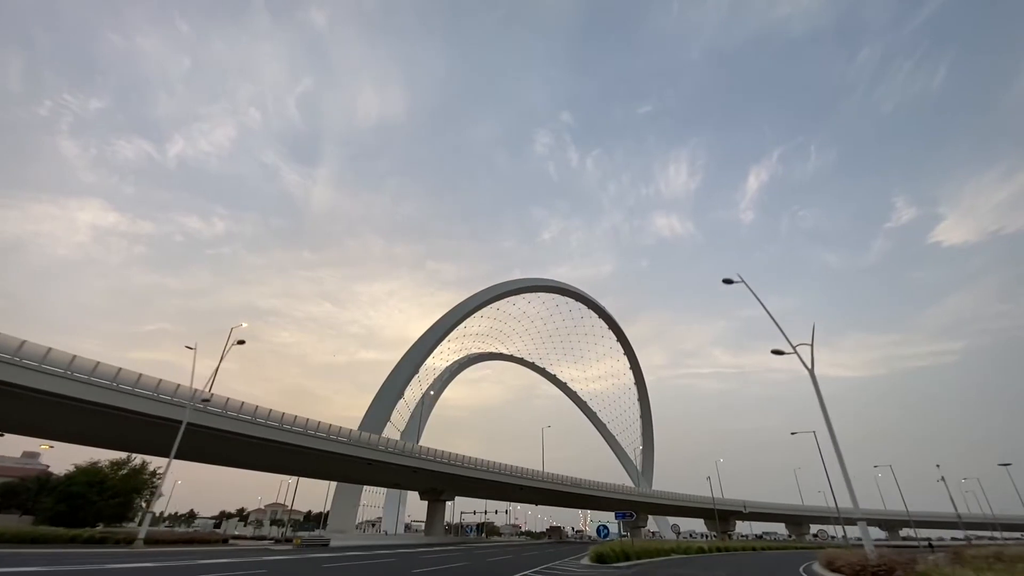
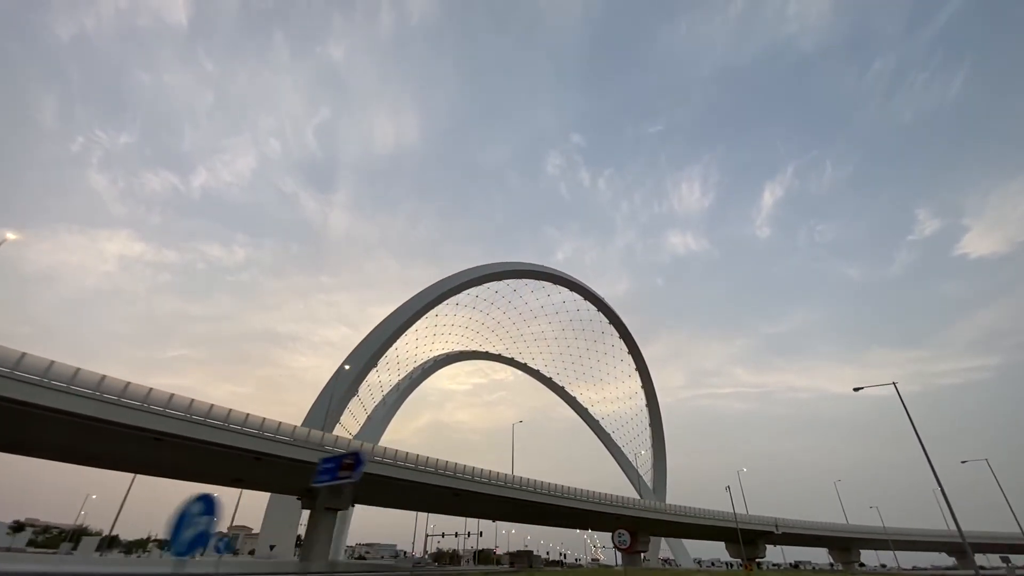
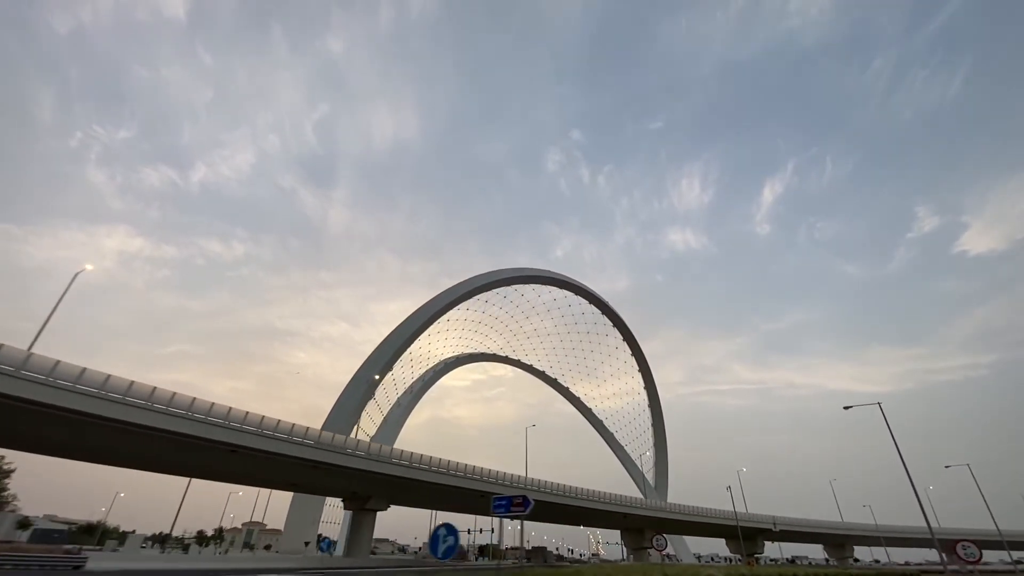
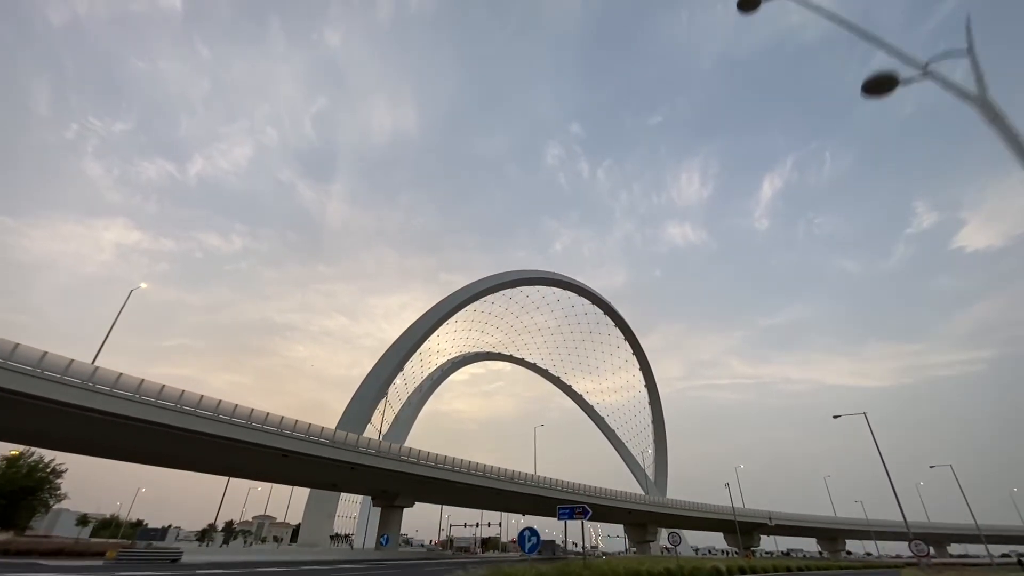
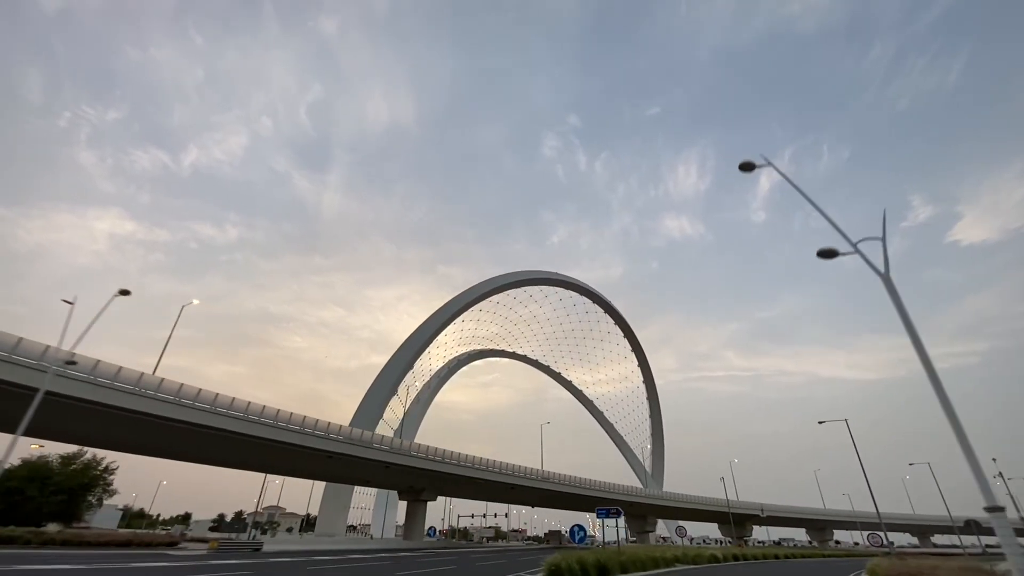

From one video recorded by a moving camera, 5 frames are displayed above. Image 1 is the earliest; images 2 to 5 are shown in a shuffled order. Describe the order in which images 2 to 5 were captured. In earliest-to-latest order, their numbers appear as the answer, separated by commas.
5, 4, 3, 2
